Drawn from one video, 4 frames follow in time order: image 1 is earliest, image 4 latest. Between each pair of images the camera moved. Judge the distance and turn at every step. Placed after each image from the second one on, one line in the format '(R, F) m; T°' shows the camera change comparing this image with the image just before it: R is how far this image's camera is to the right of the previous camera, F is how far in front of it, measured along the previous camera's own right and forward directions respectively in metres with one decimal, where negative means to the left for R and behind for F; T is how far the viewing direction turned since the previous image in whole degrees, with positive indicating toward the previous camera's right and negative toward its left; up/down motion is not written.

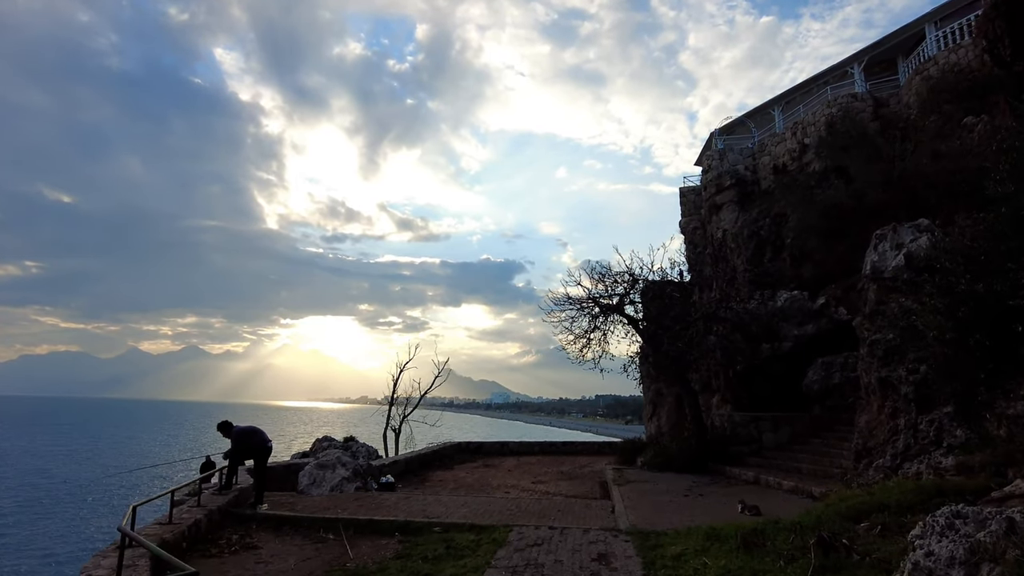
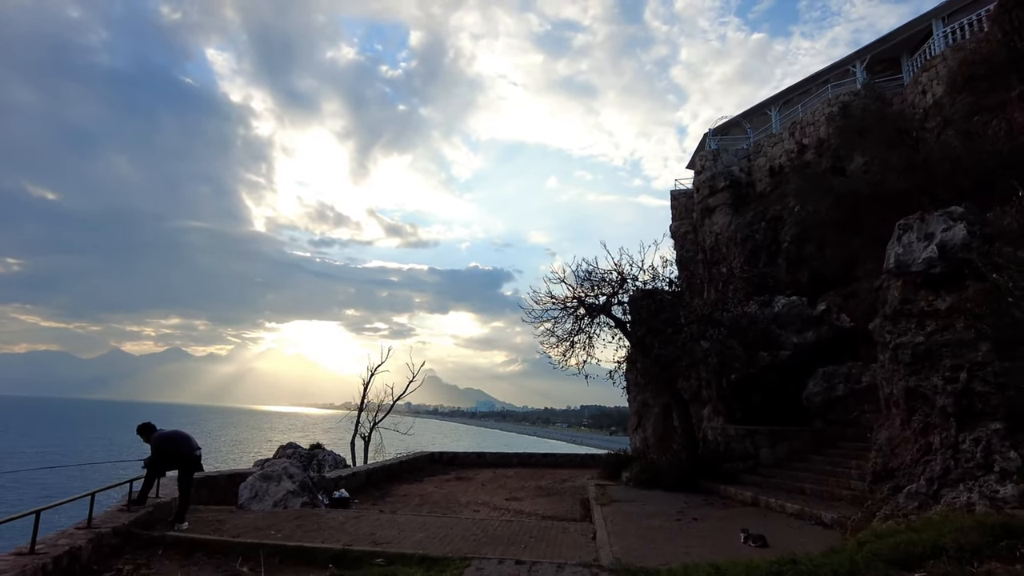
(+0.2, +1.2) m; +1°
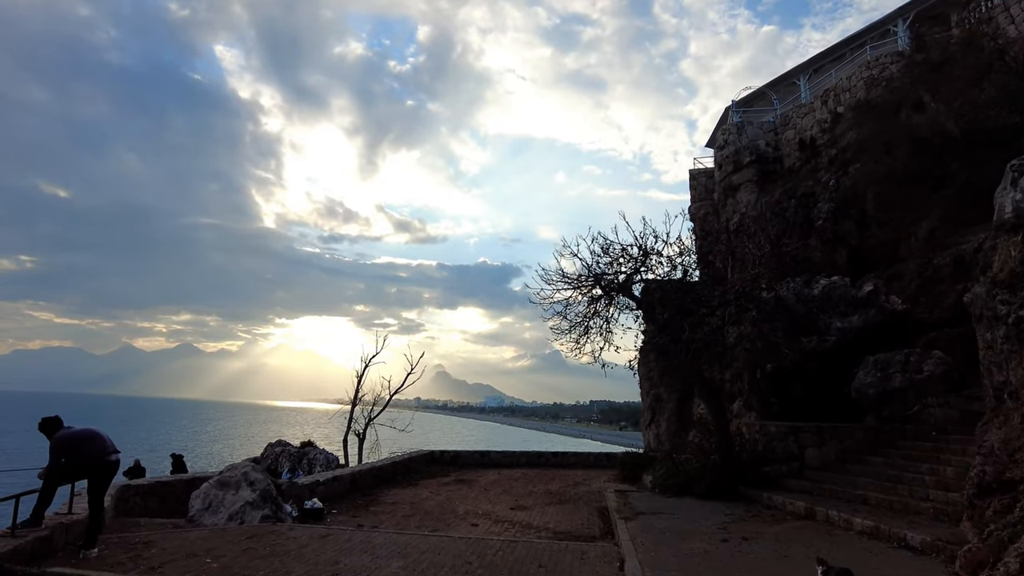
(+0.1, +1.7) m; -1°
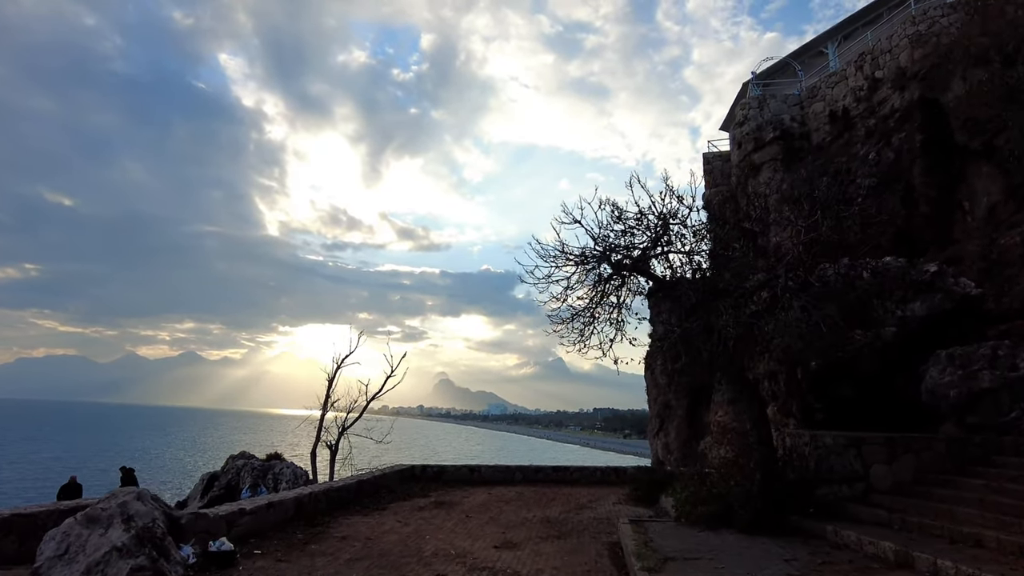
(+0.2, +2.3) m; 0°
